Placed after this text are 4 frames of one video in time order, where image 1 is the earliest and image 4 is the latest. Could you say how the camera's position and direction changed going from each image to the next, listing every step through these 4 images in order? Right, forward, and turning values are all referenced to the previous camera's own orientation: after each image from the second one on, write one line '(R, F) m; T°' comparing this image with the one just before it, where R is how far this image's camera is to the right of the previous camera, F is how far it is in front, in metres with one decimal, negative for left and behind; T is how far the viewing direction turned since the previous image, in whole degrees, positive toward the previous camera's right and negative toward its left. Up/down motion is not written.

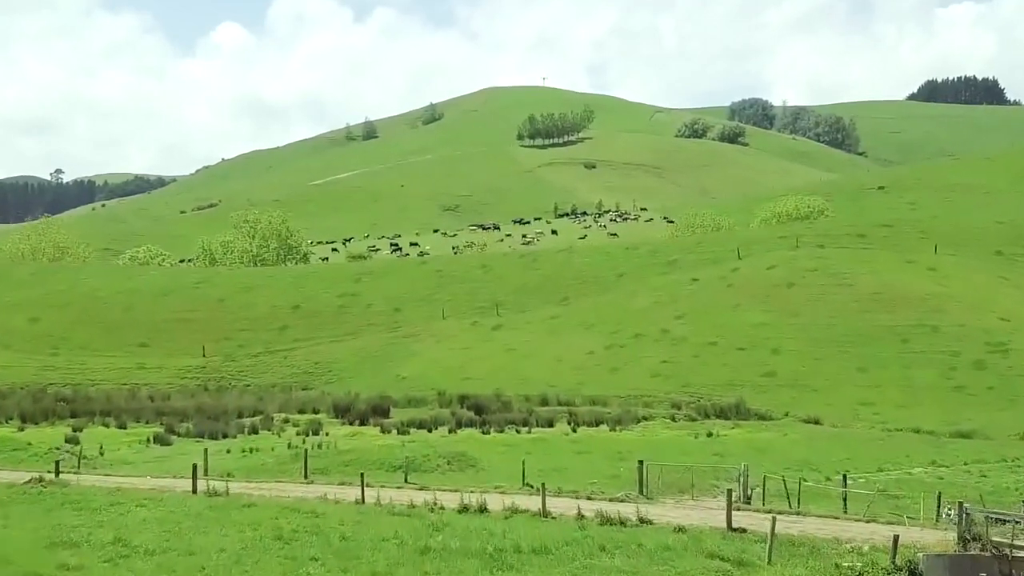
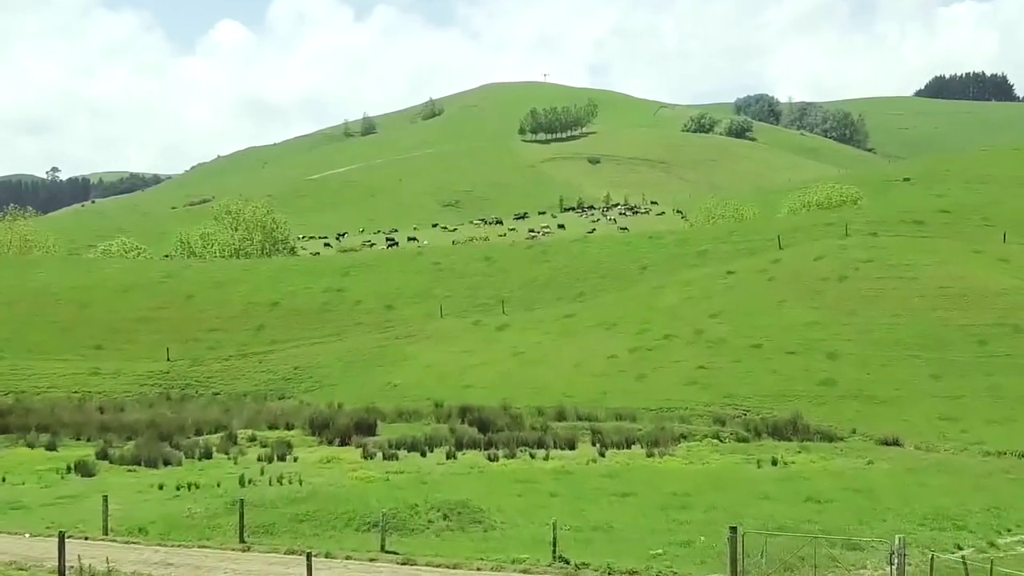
(-0.5, +7.8) m; 0°
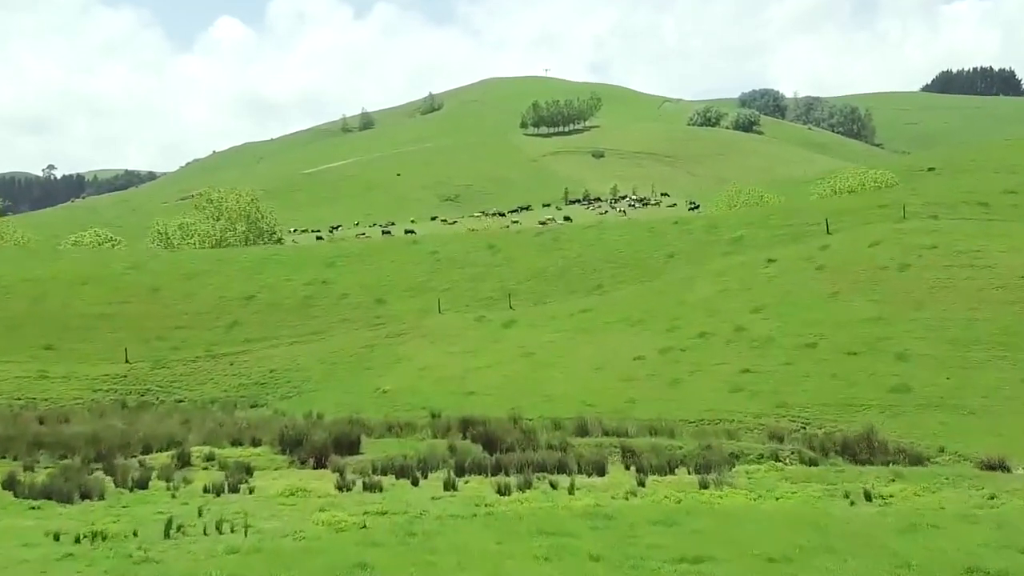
(-0.4, +6.9) m; 0°
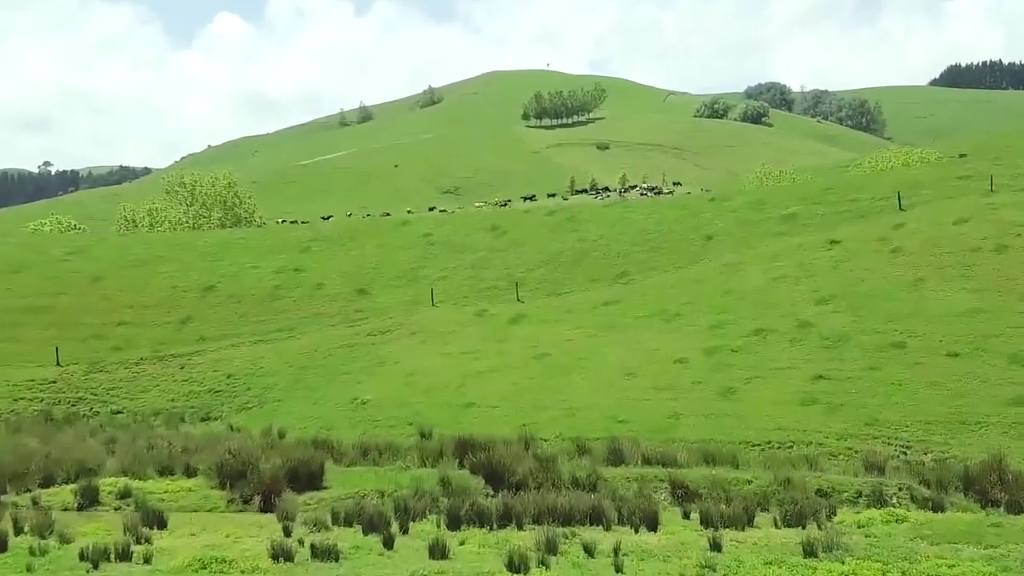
(-0.3, +8.0) m; 0°
